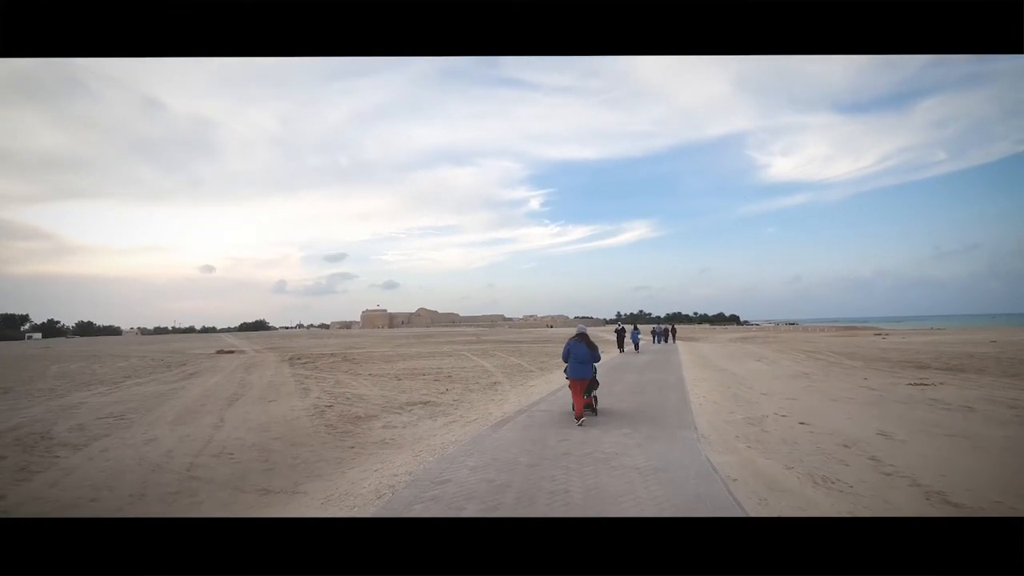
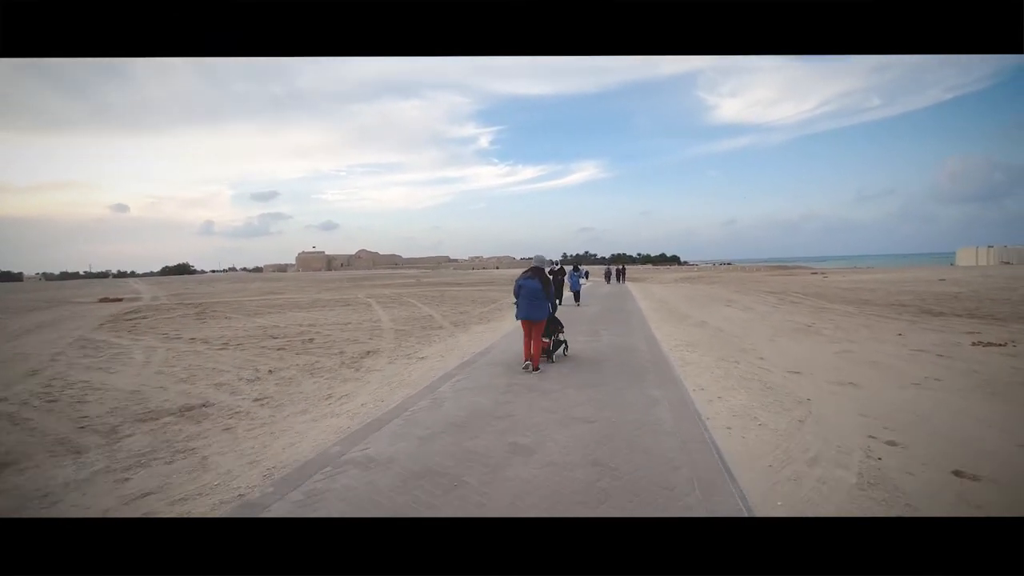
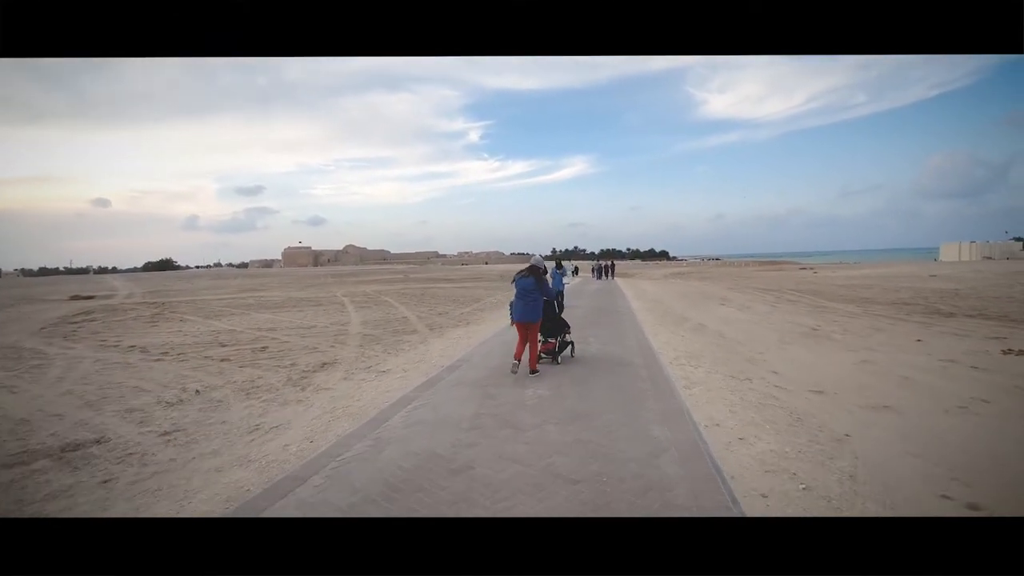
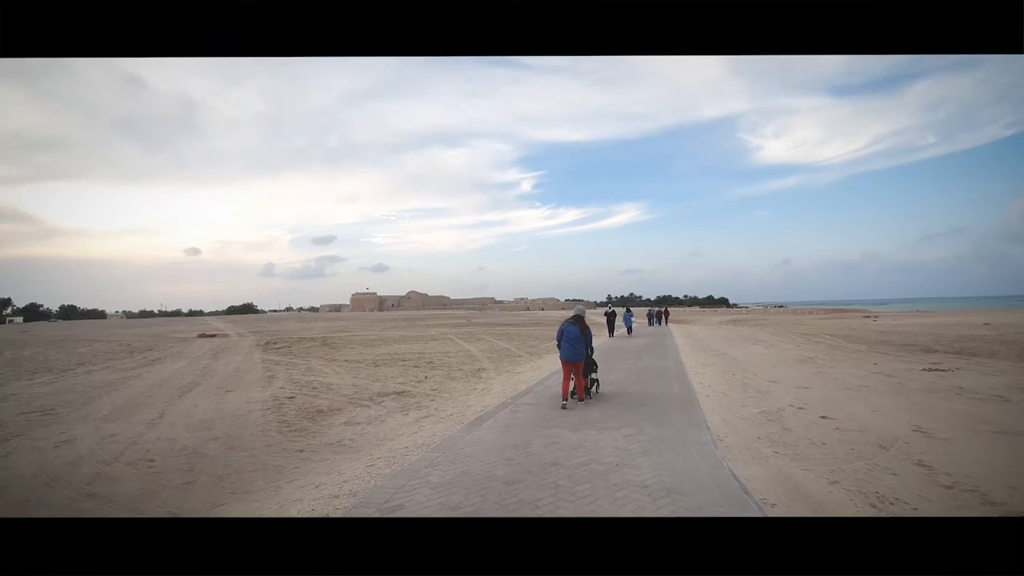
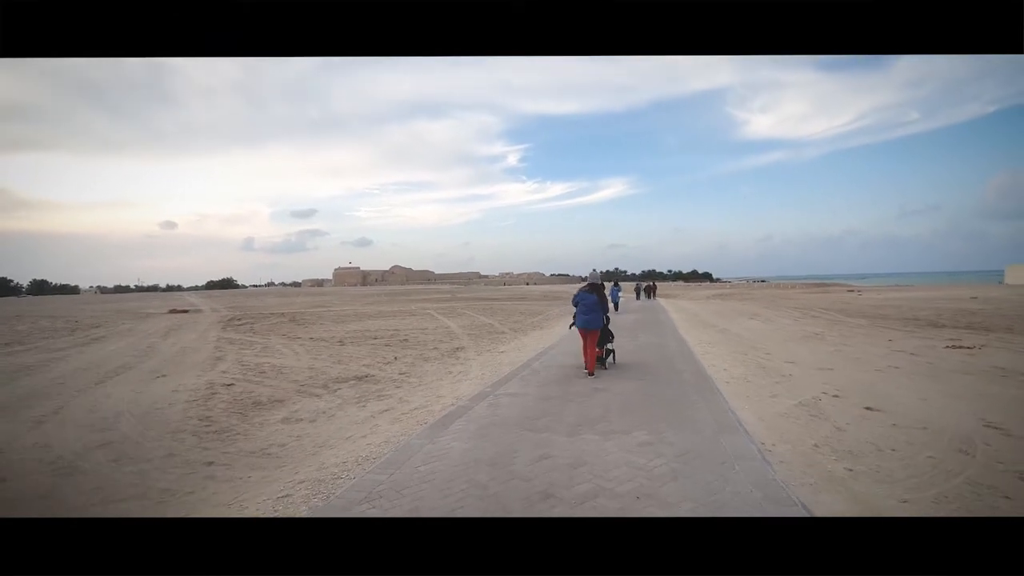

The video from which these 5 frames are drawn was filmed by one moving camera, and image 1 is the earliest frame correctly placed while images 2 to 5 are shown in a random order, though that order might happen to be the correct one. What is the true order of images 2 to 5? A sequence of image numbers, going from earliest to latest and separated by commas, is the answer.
4, 5, 2, 3
